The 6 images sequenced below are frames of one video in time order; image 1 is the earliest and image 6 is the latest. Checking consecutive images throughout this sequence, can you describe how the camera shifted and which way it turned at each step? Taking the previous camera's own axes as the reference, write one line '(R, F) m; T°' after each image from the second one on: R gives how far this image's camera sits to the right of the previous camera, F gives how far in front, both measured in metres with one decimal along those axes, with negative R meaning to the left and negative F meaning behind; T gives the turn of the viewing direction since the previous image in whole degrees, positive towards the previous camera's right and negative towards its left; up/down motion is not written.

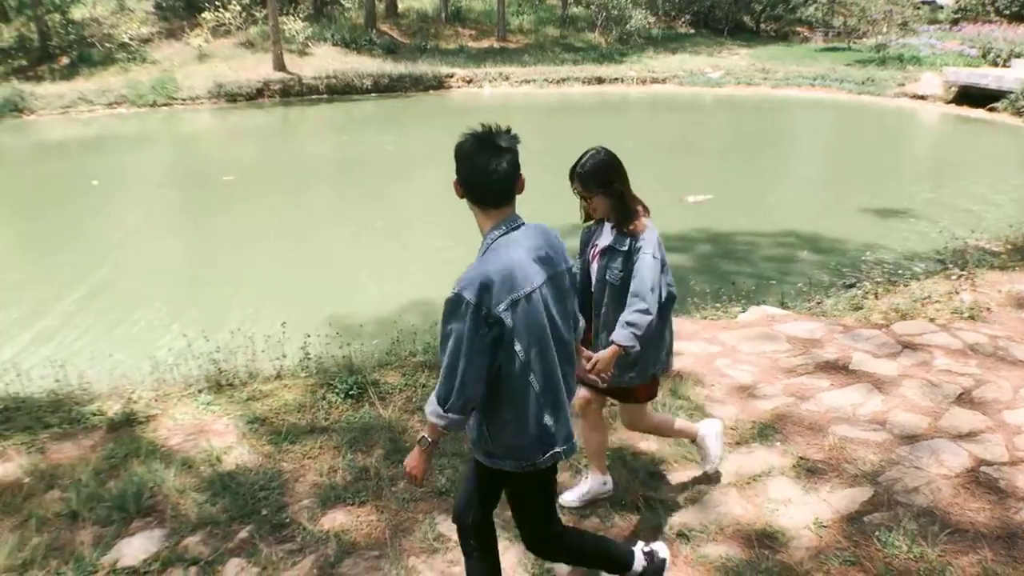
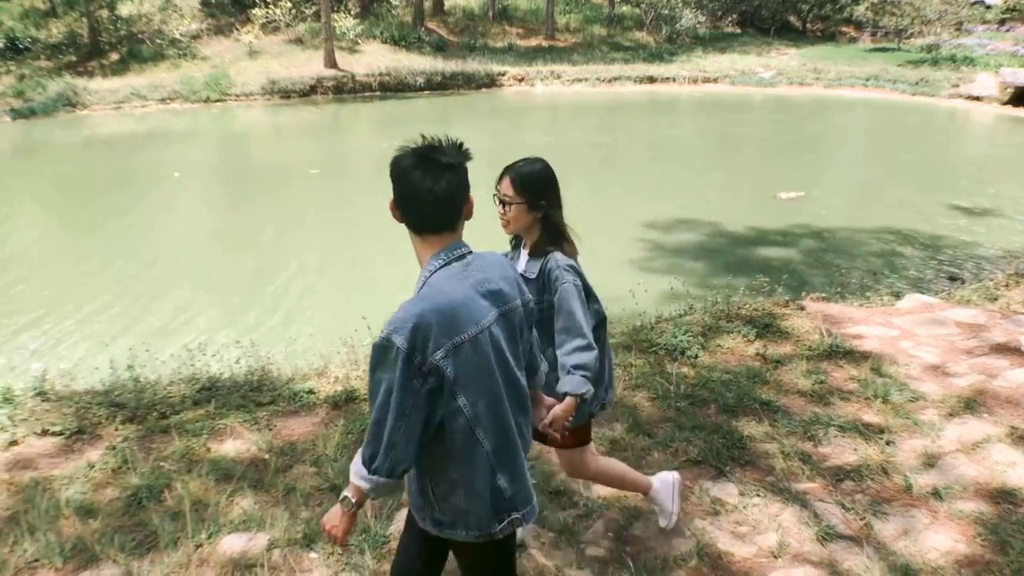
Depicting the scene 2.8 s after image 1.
(-0.8, -0.3) m; +1°
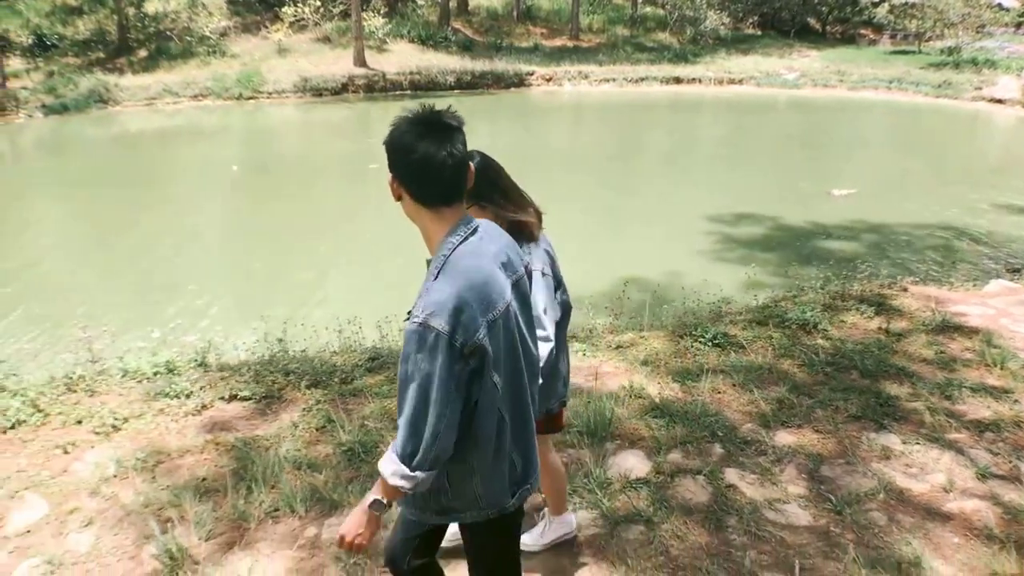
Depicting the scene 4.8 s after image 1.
(-0.7, -0.5) m; +2°
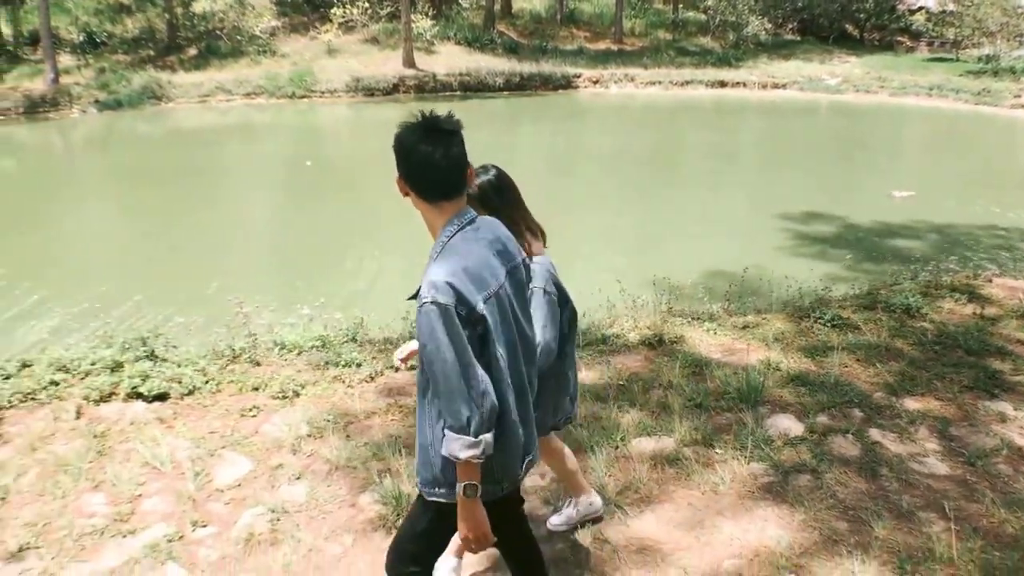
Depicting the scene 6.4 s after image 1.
(-0.6, -0.5) m; 0°
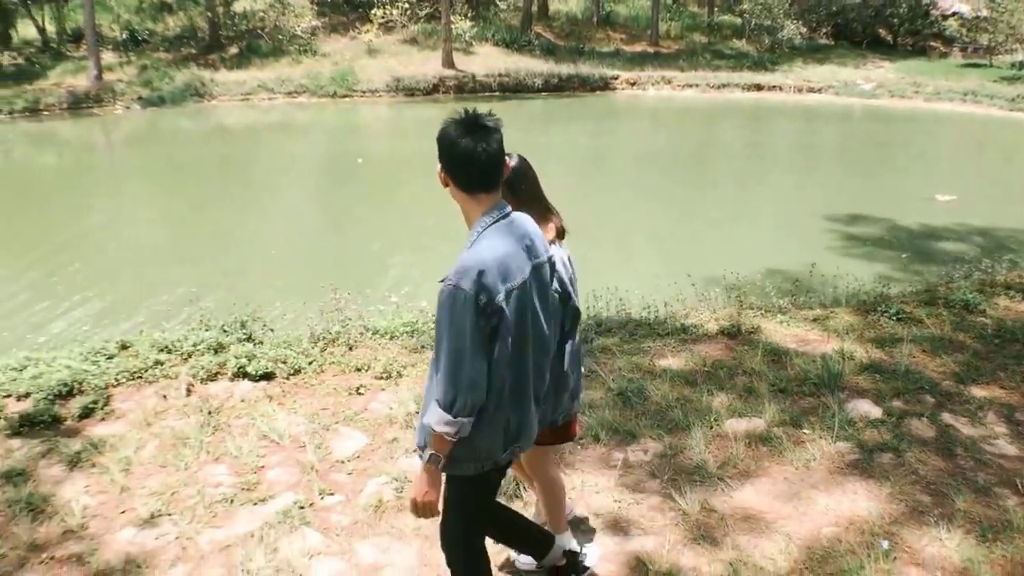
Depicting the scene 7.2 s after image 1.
(-0.3, -0.3) m; 0°
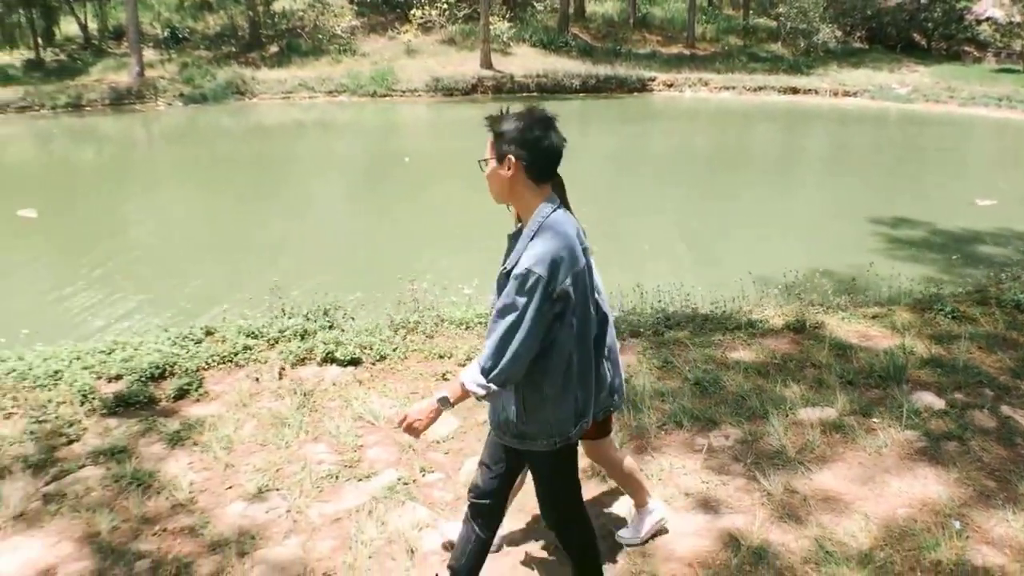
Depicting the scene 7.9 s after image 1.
(-0.3, -0.3) m; -1°
